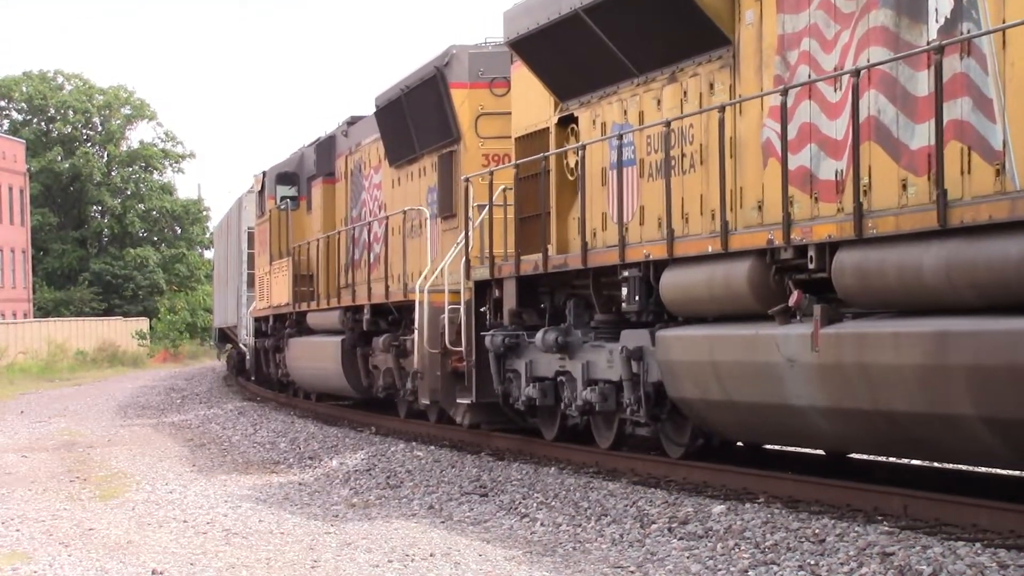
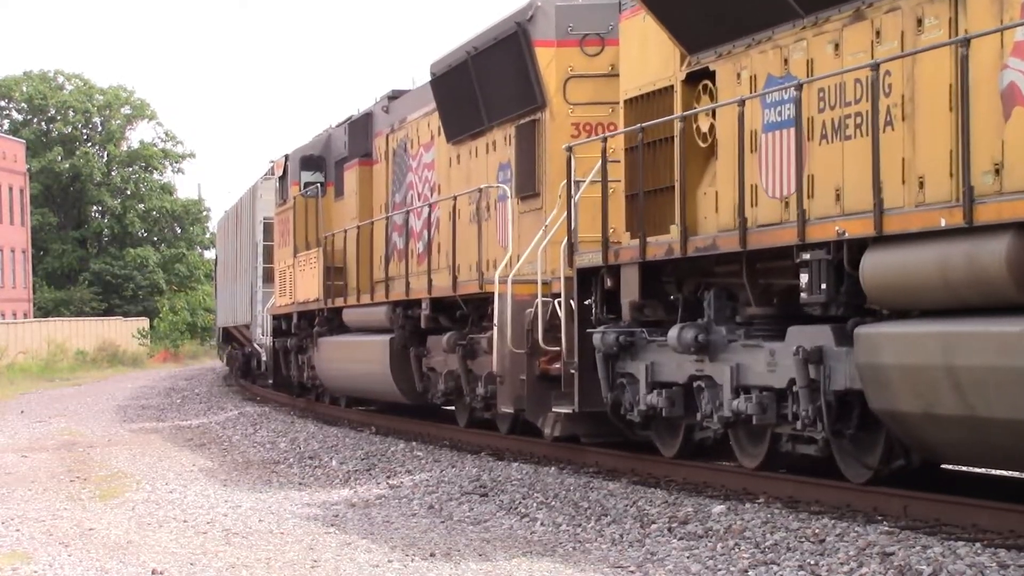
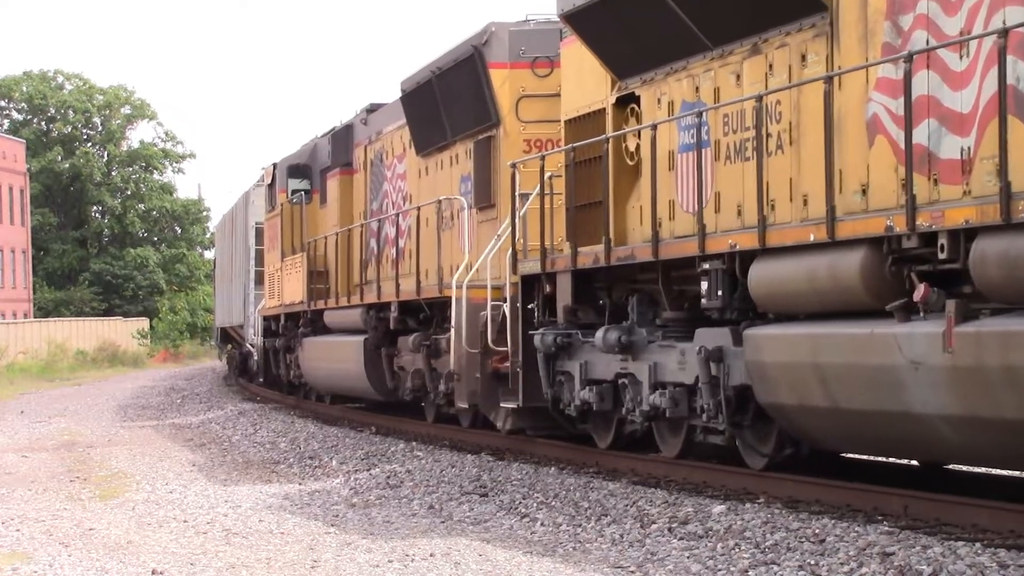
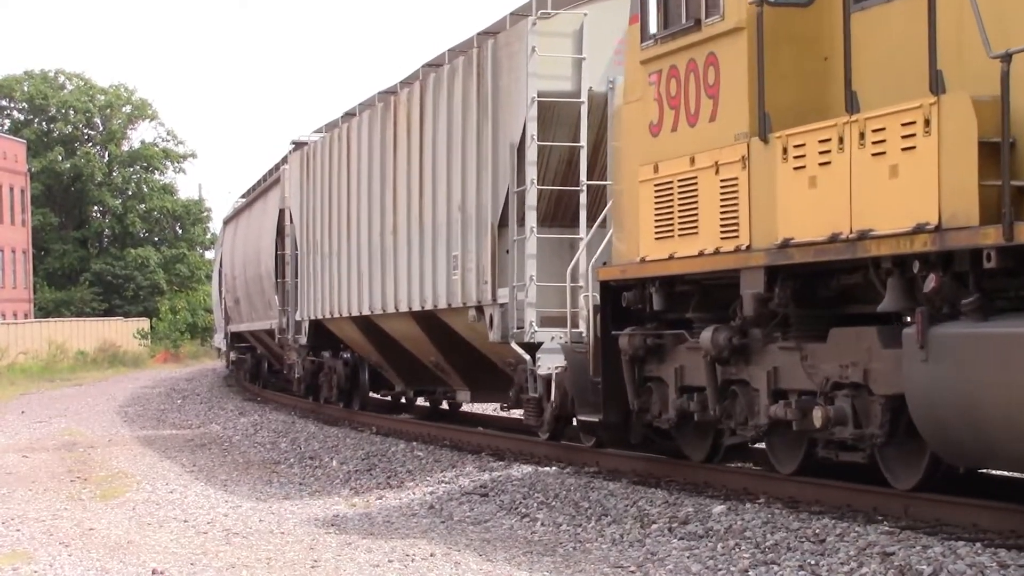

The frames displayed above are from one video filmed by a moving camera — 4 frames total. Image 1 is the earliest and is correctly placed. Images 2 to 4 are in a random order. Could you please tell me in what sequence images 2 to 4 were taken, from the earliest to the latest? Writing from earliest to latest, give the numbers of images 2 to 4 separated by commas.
3, 2, 4
